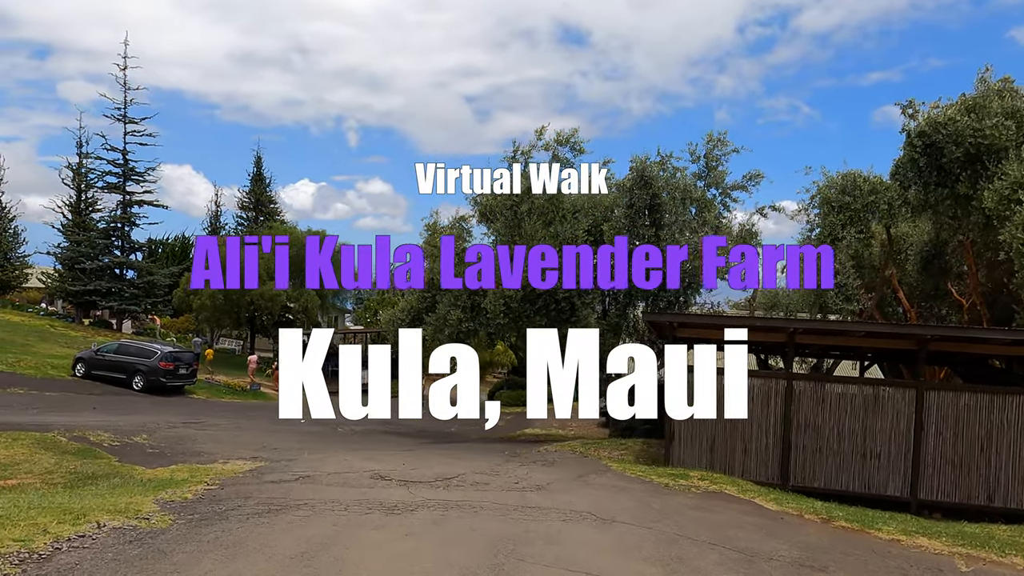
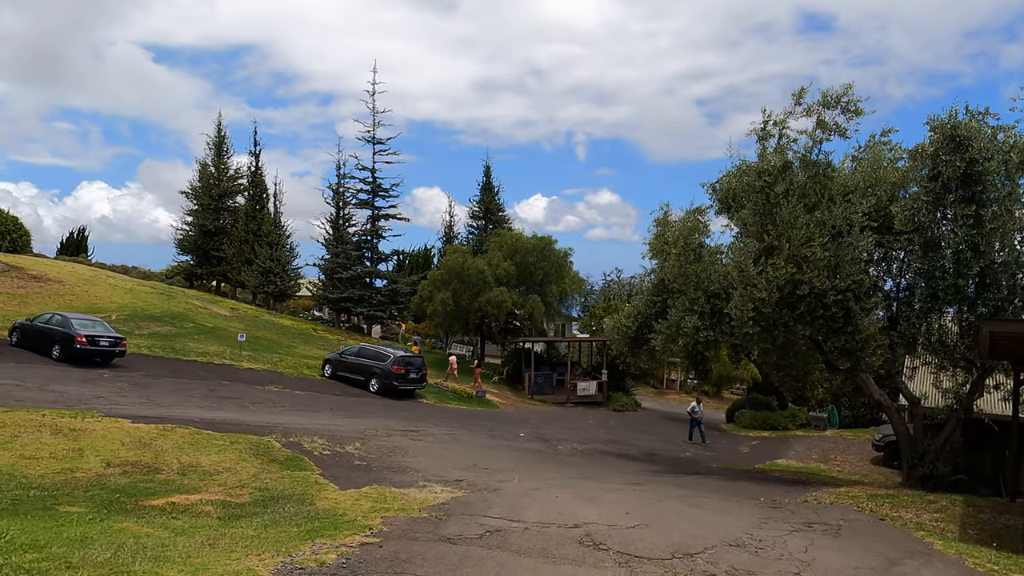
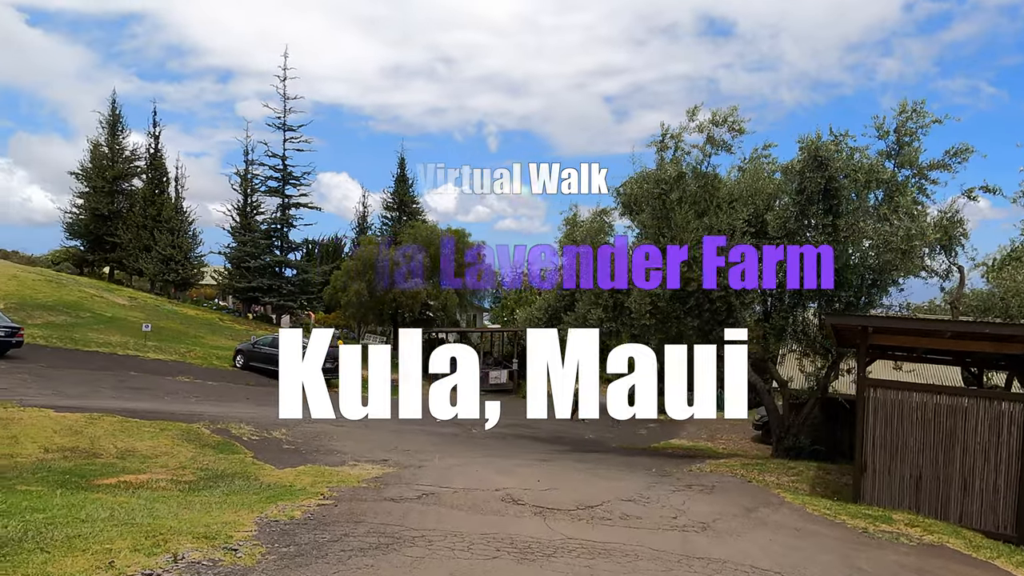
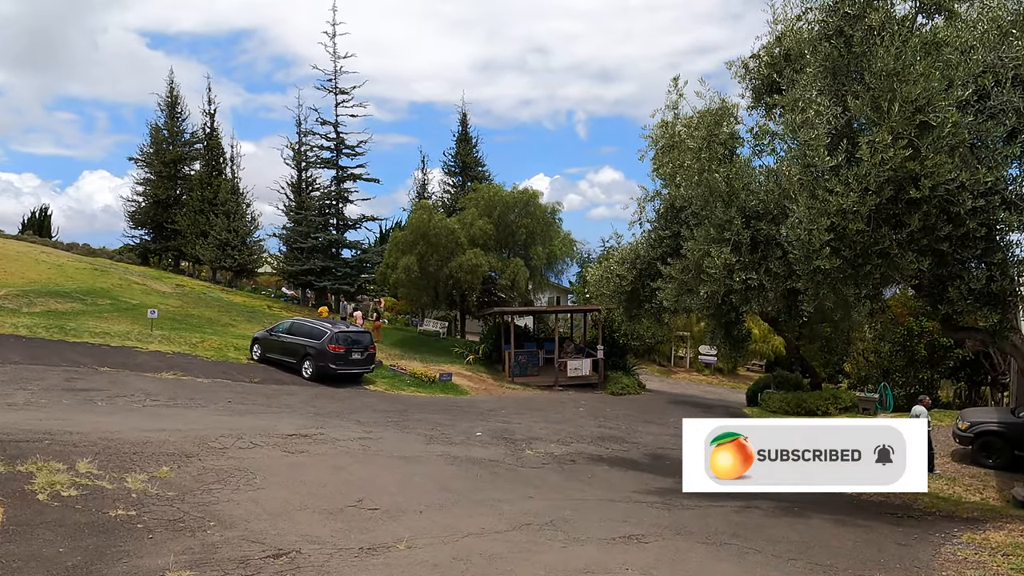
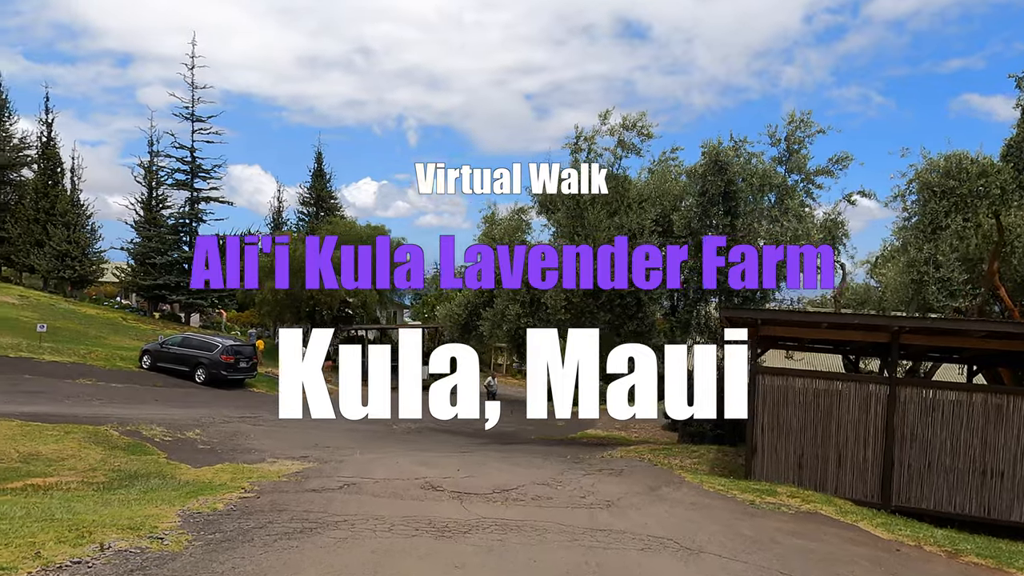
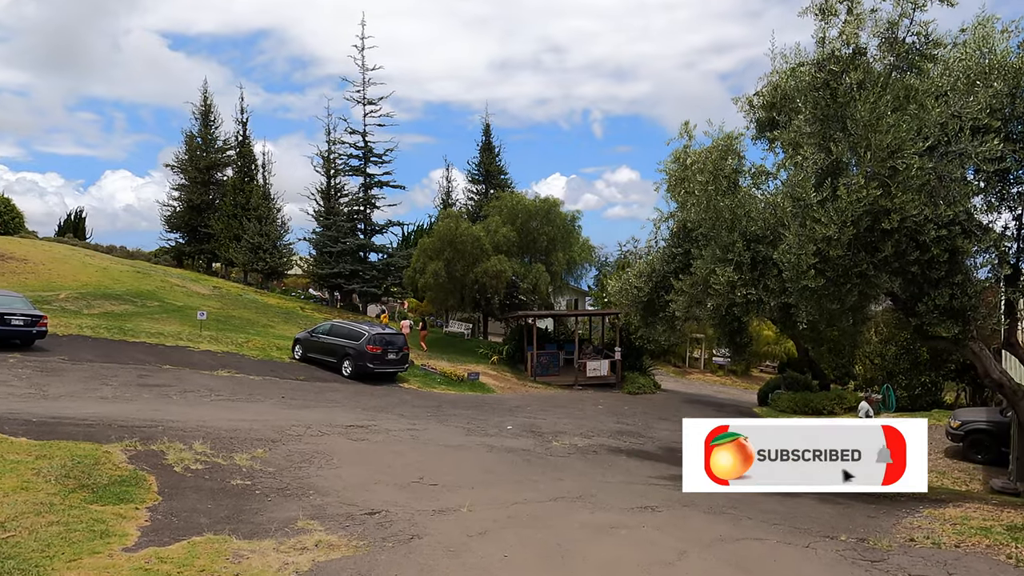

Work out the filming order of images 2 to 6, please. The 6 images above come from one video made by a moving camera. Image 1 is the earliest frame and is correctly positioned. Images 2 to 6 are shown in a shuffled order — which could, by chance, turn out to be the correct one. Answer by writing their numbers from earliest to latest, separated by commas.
5, 3, 2, 6, 4
